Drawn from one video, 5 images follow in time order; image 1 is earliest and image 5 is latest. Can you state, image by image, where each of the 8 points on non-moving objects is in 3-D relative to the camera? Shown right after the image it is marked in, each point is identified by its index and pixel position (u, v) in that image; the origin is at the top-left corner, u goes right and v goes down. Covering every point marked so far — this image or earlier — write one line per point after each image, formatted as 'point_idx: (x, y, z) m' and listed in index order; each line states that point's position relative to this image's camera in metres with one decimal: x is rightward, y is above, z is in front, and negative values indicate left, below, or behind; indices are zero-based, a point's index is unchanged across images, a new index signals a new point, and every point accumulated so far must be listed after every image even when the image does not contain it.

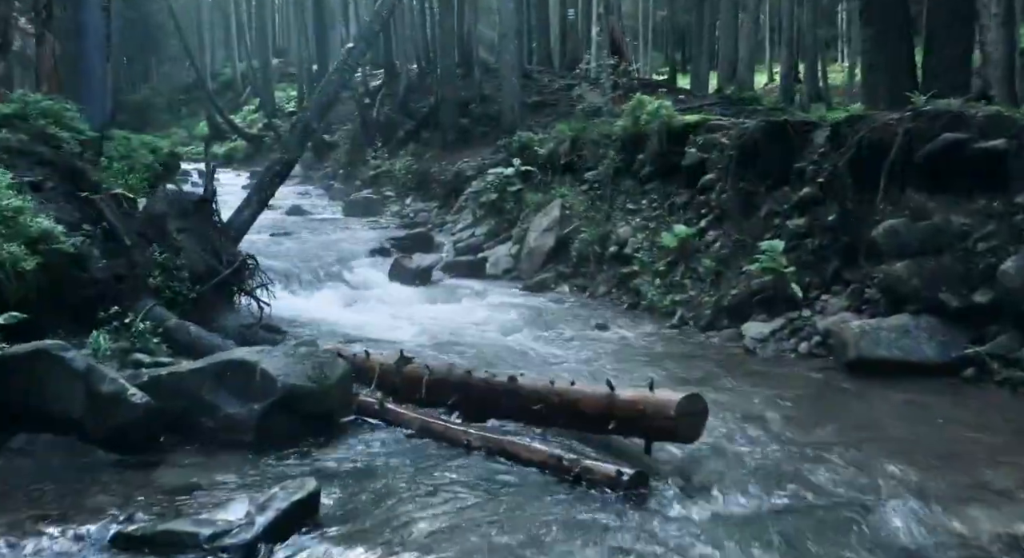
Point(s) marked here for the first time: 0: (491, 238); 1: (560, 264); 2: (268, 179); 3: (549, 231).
0: (-0.4, +0.8, +18.8) m
1: (+0.9, +0.3, +16.4) m
2: (-3.7, +1.5, +13.5) m
3: (+0.7, +0.8, +16.7) m
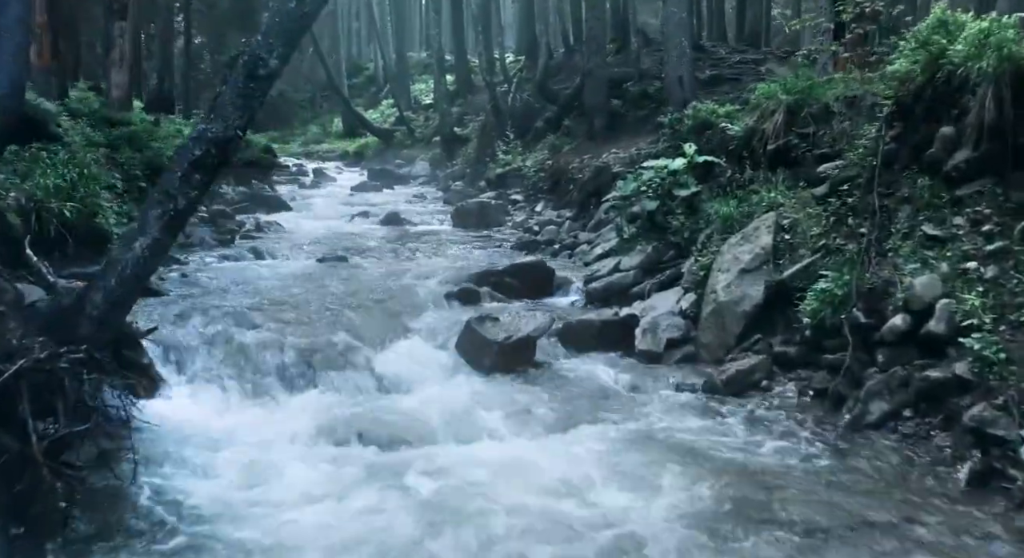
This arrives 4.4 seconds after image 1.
0: (+1.7, 0.0, +11.2) m
1: (+2.5, -0.6, +8.6) m
2: (-2.4, +0.8, +6.6) m
3: (+2.4, 0.0, +8.9) m
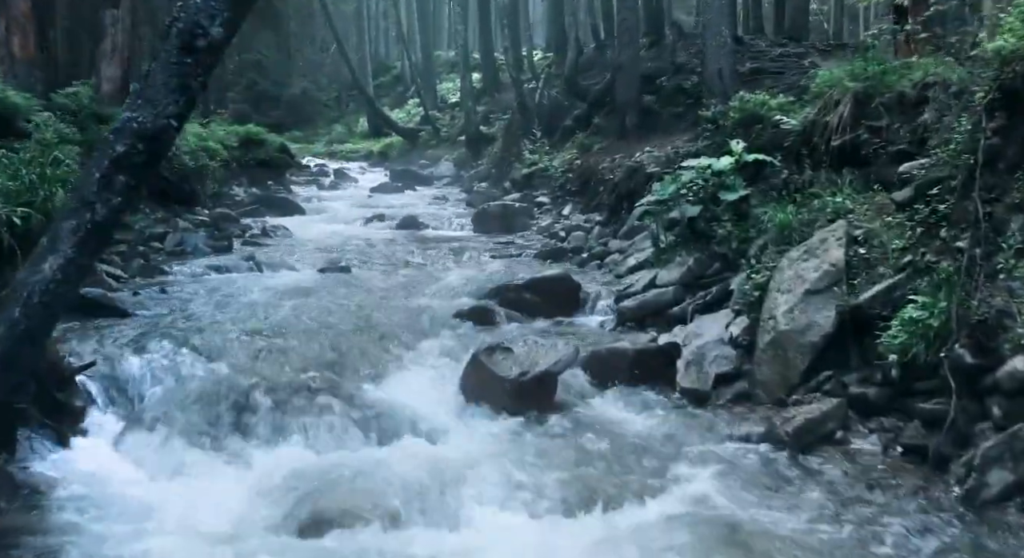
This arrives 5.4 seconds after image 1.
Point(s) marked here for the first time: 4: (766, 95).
0: (+1.9, -0.2, +9.7) m
1: (+2.7, -0.8, +7.0) m
2: (-2.4, +0.6, +5.2) m
3: (+2.5, -0.2, +7.3) m
4: (+3.5, +2.5, +12.2) m
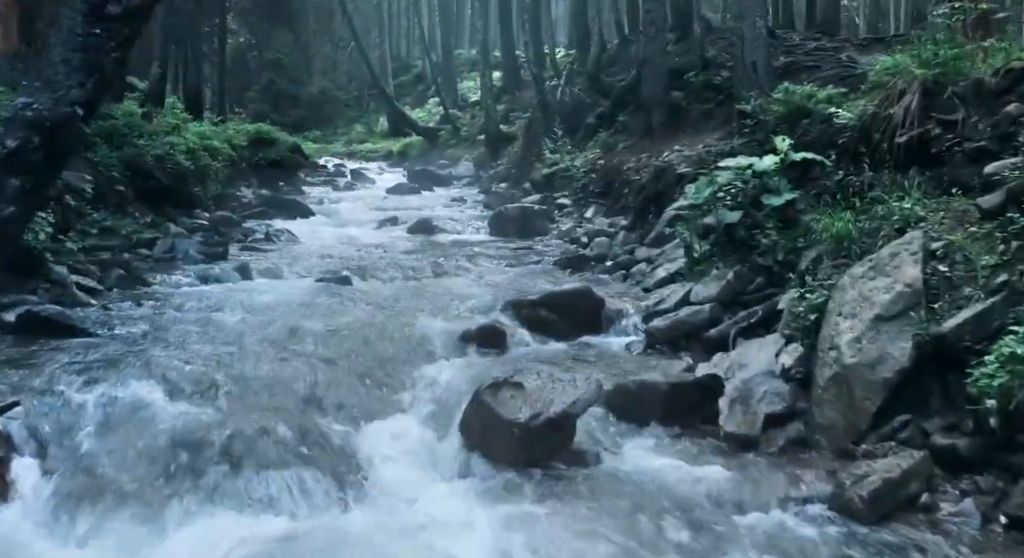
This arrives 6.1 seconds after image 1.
0: (+2.0, -0.3, +8.4) m
1: (+2.7, -0.9, +5.7) m
2: (-2.4, +0.4, +4.0) m
3: (+2.6, -0.4, +6.1) m
4: (+3.7, +2.3, +11.0) m
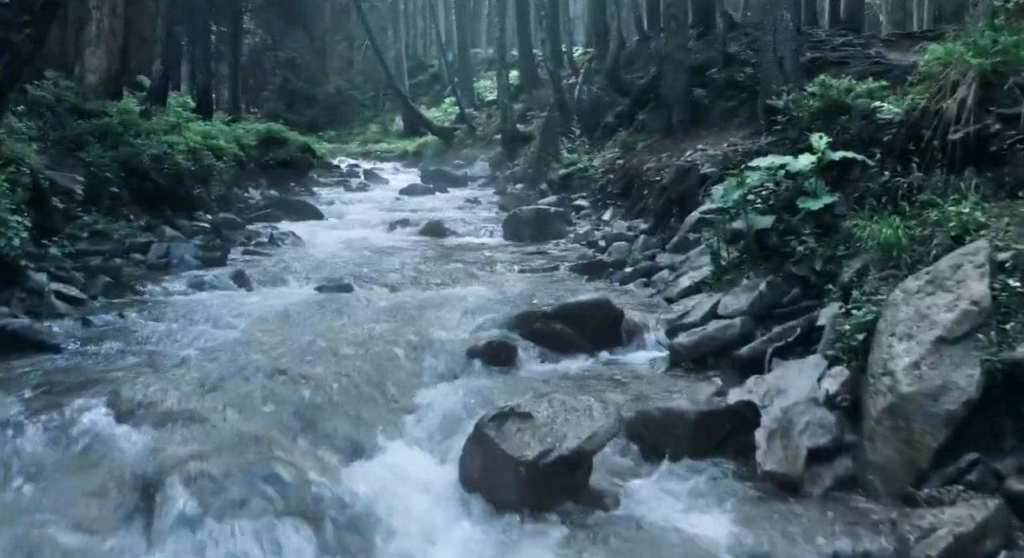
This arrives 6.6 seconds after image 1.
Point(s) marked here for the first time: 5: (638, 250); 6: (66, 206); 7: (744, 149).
0: (+2.1, -0.4, +7.6) m
1: (+2.7, -1.0, +4.9) m
2: (-2.4, +0.4, +3.3) m
3: (+2.7, -0.5, +5.2) m
4: (+3.8, +2.2, +10.1) m
5: (+1.7, +0.4, +12.2) m
6: (-5.8, +0.9, +11.6) m
7: (+3.2, +1.8, +12.3) m
